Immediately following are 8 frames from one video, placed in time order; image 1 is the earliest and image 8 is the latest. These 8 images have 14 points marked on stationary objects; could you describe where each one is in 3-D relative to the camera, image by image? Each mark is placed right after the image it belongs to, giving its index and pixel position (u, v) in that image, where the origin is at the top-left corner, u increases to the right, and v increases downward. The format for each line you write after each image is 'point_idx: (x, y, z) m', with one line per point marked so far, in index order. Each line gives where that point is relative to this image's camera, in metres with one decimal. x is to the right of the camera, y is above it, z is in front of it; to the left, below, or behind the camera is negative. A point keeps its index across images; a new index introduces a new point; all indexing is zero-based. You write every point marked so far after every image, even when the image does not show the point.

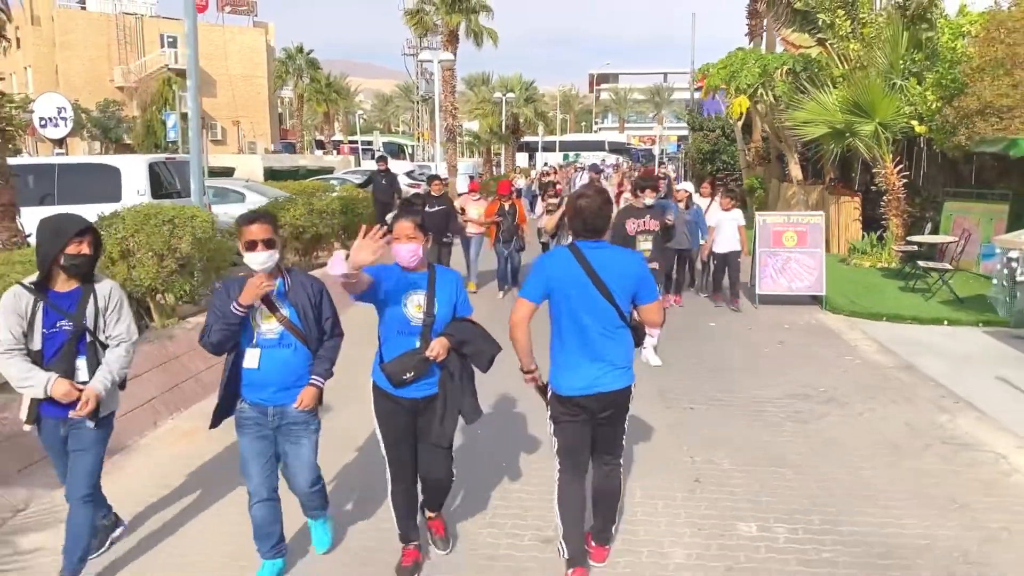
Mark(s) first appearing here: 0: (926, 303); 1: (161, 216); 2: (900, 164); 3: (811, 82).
0: (+5.2, -0.2, +10.1) m
1: (-3.4, +0.7, +8.0) m
2: (+6.2, +1.9, +12.8) m
3: (+5.4, +3.7, +14.4) m
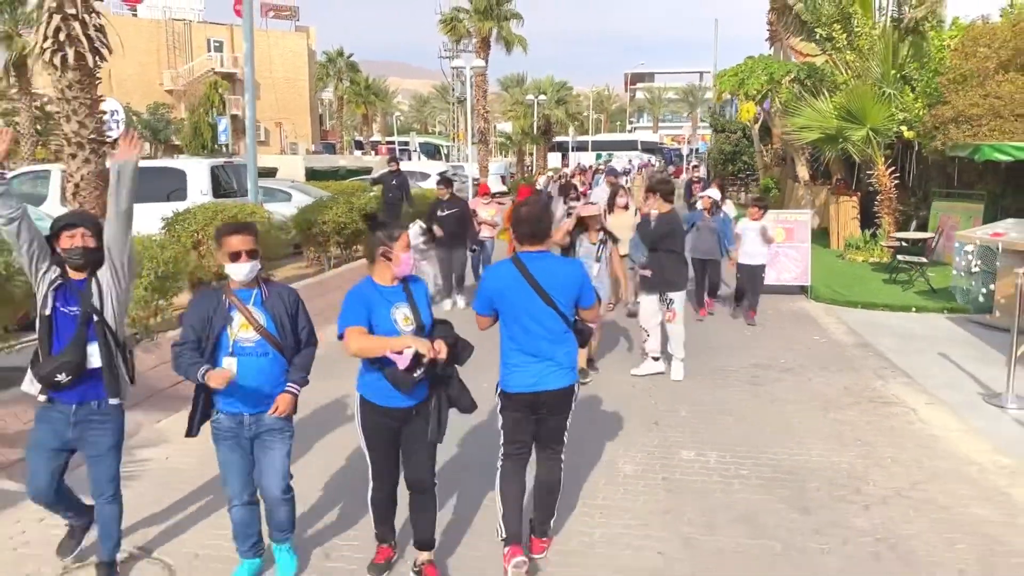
0: (+5.4, -0.1, +11.1) m
1: (-3.3, +0.9, +9.4) m
2: (+6.5, +2.0, +13.8) m
3: (+5.8, +3.8, +15.4) m
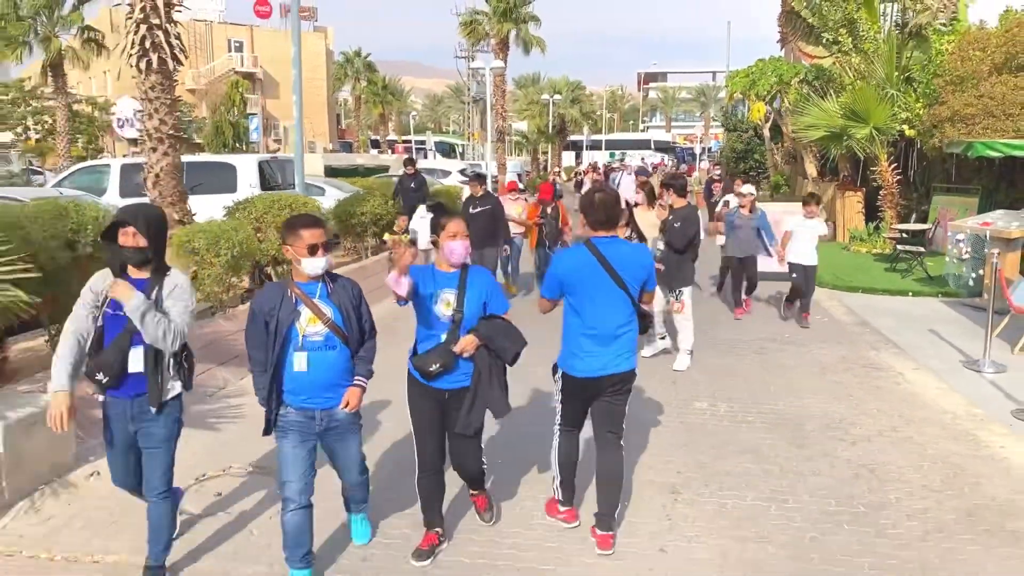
0: (+5.8, +0.1, +11.9) m
1: (-2.9, +1.1, +10.4) m
2: (+6.9, +2.2, +14.6) m
3: (+6.2, +4.0, +16.3) m
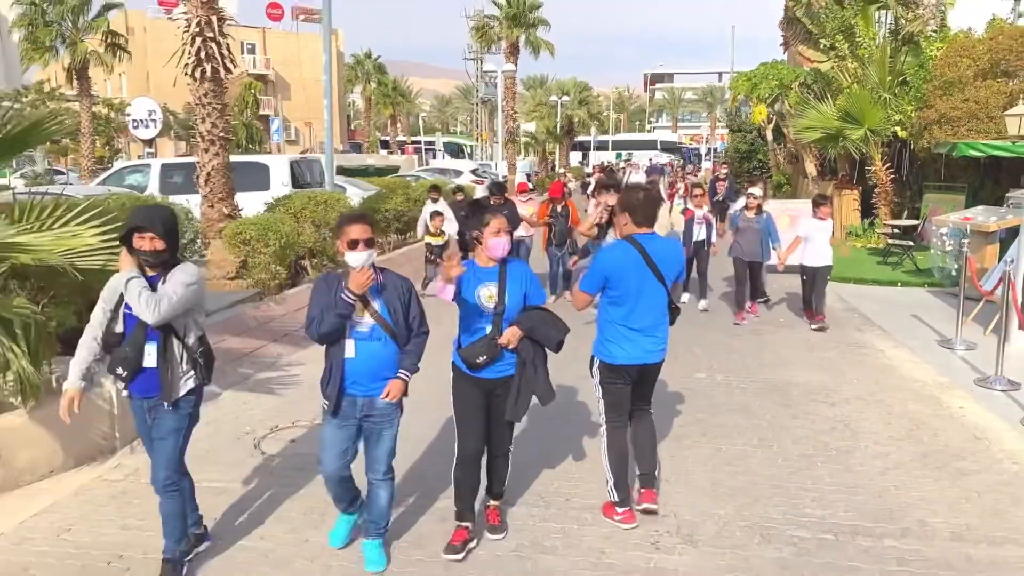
0: (+6.0, +0.3, +12.8) m
1: (-2.7, +1.2, +11.3) m
2: (+7.2, +2.4, +15.4) m
3: (+6.5, +4.1, +17.1) m
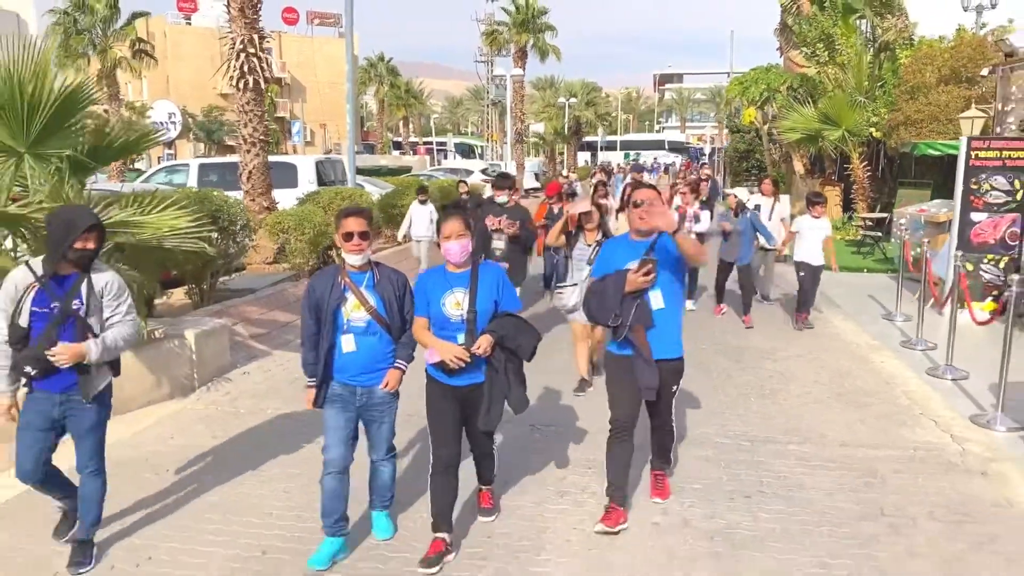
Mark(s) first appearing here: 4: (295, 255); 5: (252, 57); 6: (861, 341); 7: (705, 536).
0: (+6.1, +0.5, +14.0) m
1: (-2.6, +1.5, +12.7) m
2: (+7.3, +2.6, +16.7) m
3: (+6.7, +4.4, +18.4) m
4: (-2.8, +0.5, +10.5) m
5: (-3.5, +3.1, +10.8) m
6: (+3.6, -0.6, +8.5) m
7: (+1.0, -1.3, +4.2) m
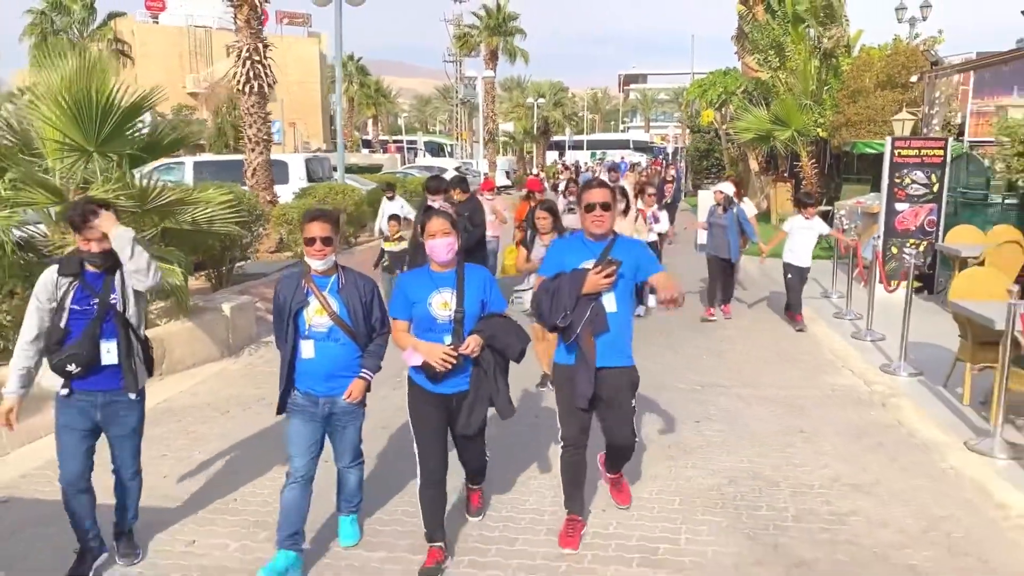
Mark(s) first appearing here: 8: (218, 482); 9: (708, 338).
0: (+5.7, +0.8, +15.5) m
1: (-3.0, +1.7, +13.7) m
2: (+6.8, +2.9, +18.2) m
3: (+6.1, +4.6, +19.8) m
4: (-3.1, +0.7, +11.5) m
5: (-3.8, +3.3, +11.9) m
6: (+3.5, -0.3, +9.8) m
7: (+1.0, -1.1, +5.4) m
8: (-1.8, -1.2, +5.0) m
9: (+2.1, -0.5, +8.7) m
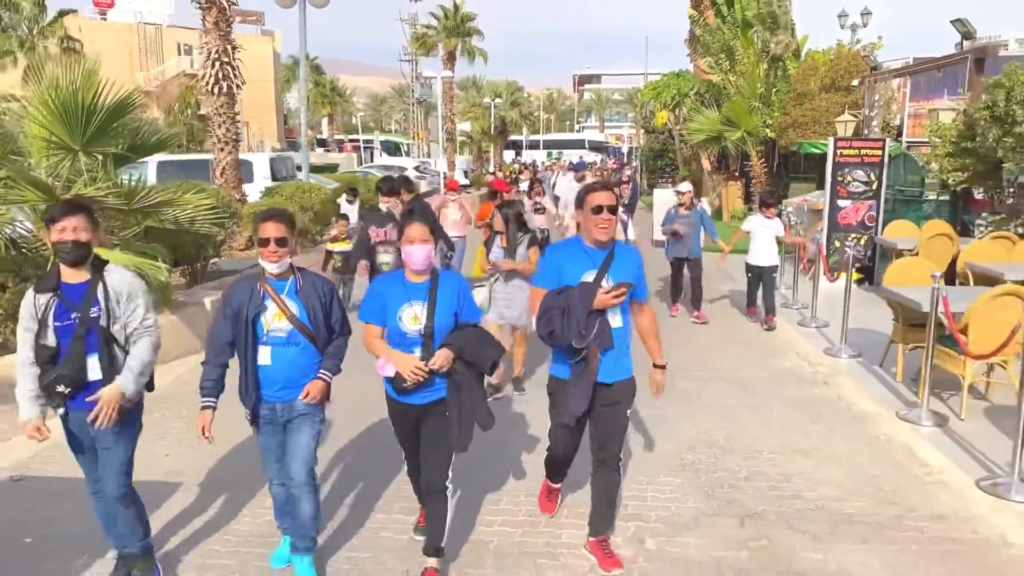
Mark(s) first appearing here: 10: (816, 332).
0: (+5.0, +0.9, +16.2) m
1: (-3.6, +1.7, +14.0) m
2: (+5.9, +3.0, +18.9) m
3: (+5.1, +4.8, +20.6) m
4: (-3.6, +0.7, +11.8) m
5: (-4.3, +3.3, +12.1) m
6: (+3.1, -0.2, +10.4) m
7: (+0.8, -1.0, +5.9) m
8: (-1.9, -1.1, +5.3) m
9: (+1.8, -0.4, +9.2) m
10: (+3.3, -0.5, +8.7) m
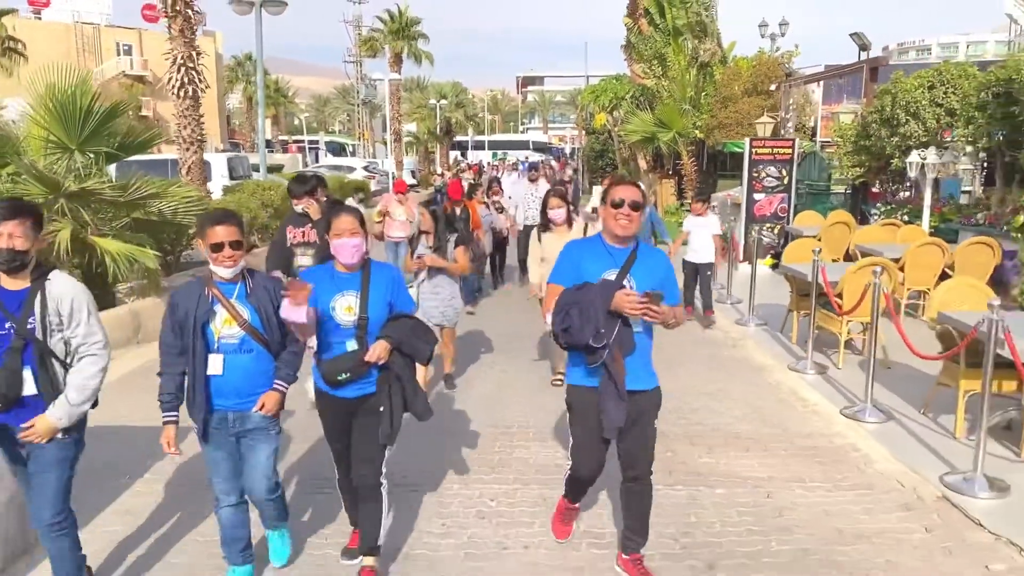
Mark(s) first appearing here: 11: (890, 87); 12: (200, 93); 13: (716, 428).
0: (+3.9, +1.1, +17.6) m
1: (-4.5, +1.8, +14.8) m
2: (+4.6, +3.3, +20.4) m
3: (+3.6, +5.0, +21.9) m
4: (-4.4, +0.8, +12.6) m
5: (-5.1, +3.5, +12.9) m
6: (+2.4, 0.0, +11.7) m
7: (+0.5, -0.8, +7.0) m
8: (-2.3, -1.0, +6.2) m
9: (+1.1, -0.2, +10.4) m
10: (+2.7, -0.2, +10.0) m
11: (+5.3, +2.8, +11.3) m
12: (-5.1, +3.2, +13.1) m
13: (+1.4, -1.0, +5.6) m
